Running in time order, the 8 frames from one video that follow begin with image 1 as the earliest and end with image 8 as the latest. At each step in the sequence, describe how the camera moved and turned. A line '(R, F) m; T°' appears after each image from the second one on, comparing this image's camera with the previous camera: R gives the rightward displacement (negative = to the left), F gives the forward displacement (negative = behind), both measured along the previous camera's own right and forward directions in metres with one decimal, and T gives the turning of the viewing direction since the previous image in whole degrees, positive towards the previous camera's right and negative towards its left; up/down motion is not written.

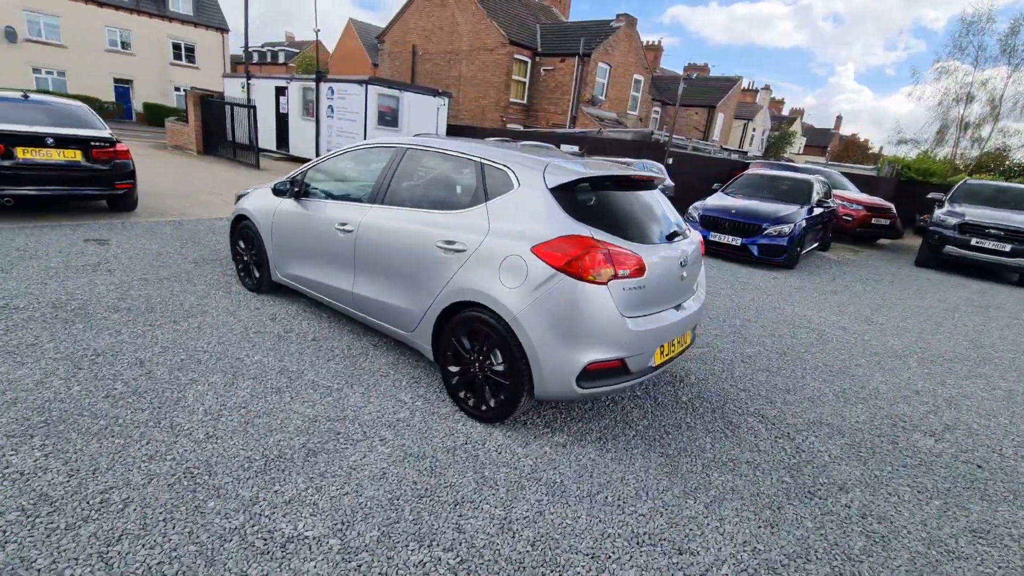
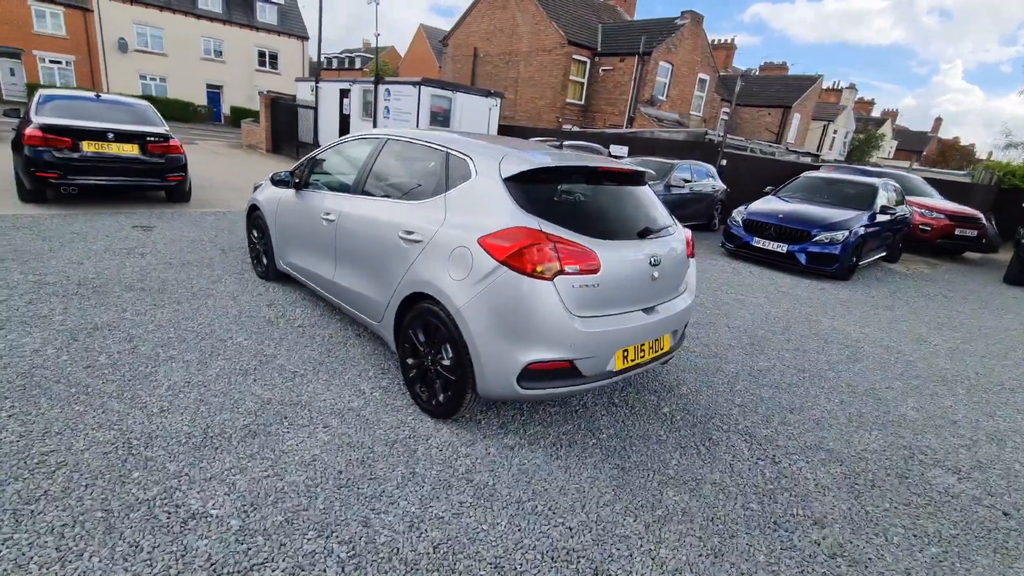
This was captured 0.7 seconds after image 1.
(+0.6, +0.1) m; -7°
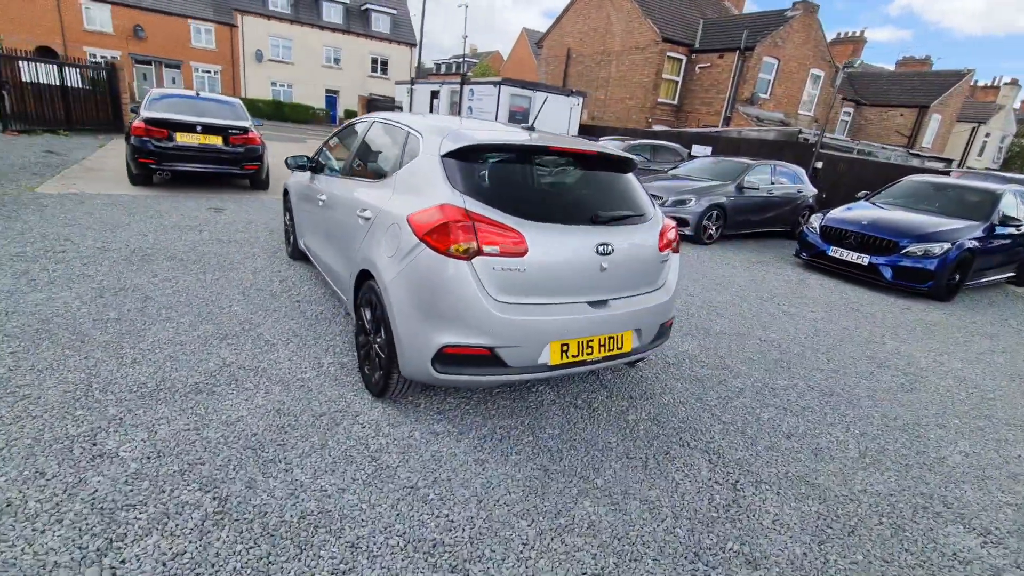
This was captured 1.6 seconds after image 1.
(+0.8, +0.2) m; -11°
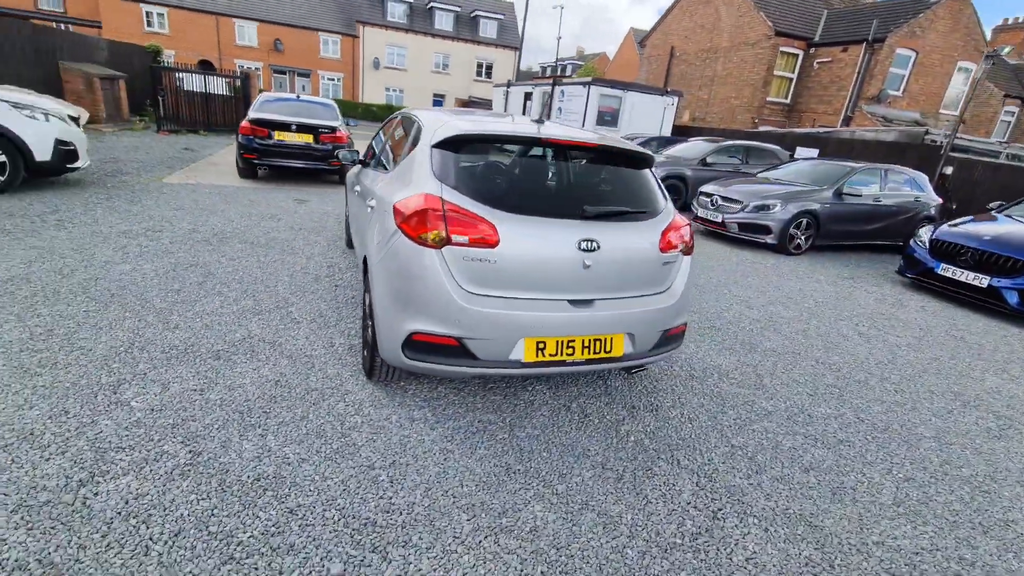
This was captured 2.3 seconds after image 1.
(+0.6, +0.1) m; -11°
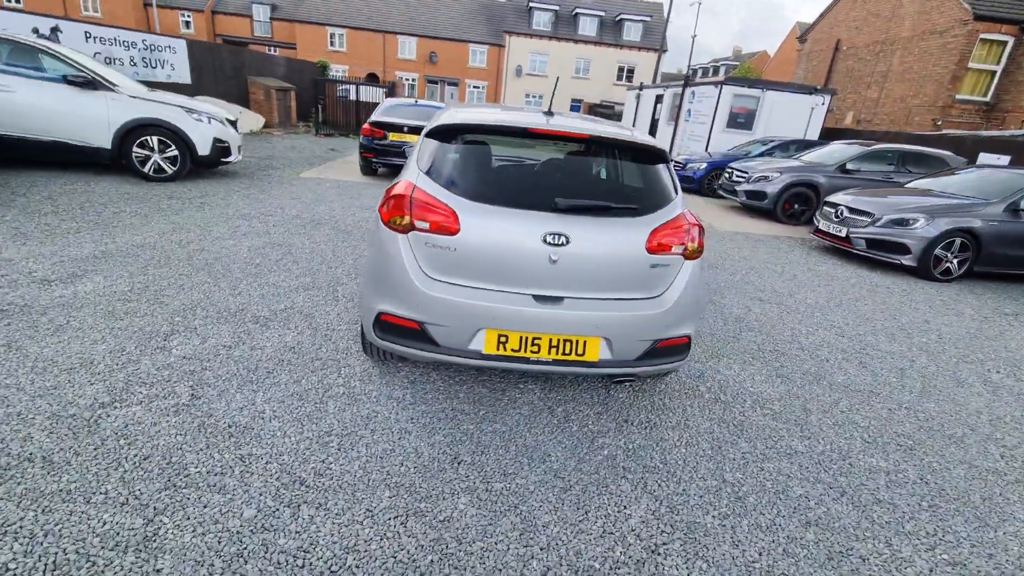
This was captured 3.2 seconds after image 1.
(+0.8, +0.1) m; -15°
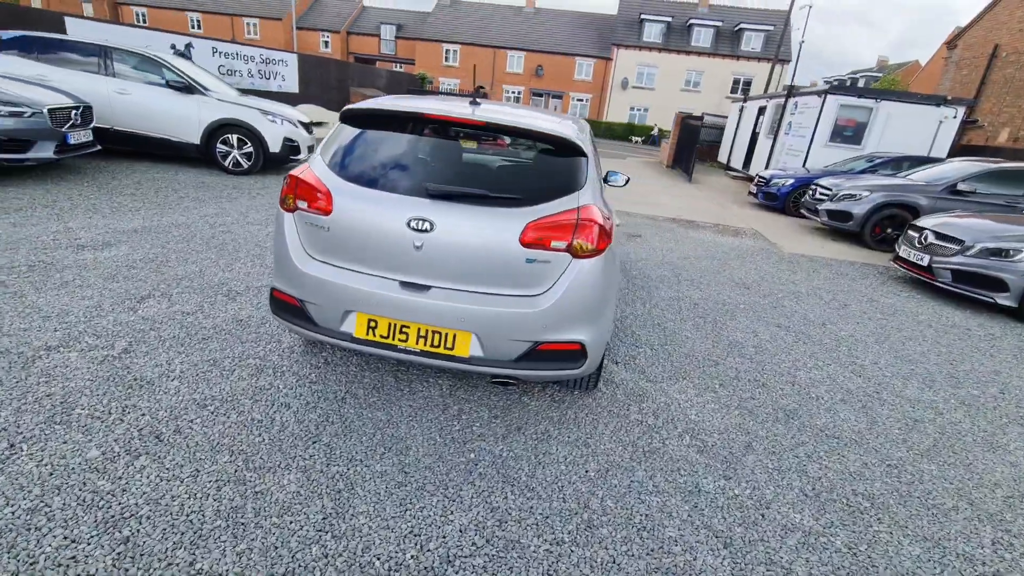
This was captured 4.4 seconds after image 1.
(+1.1, +0.2) m; -12°
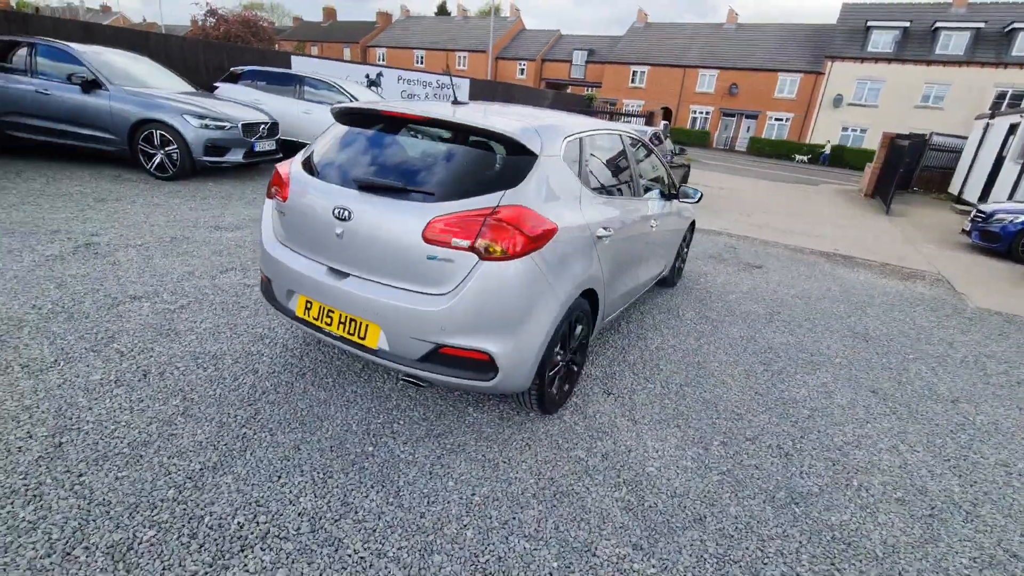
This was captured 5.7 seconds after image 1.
(+1.1, +0.3) m; -20°
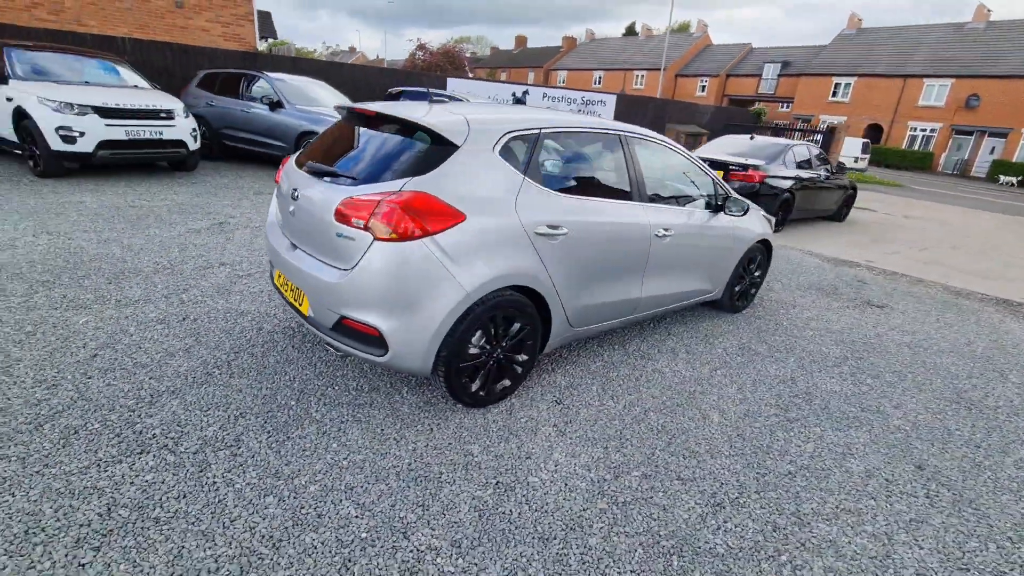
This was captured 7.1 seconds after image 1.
(+1.2, +0.2) m; -19°
